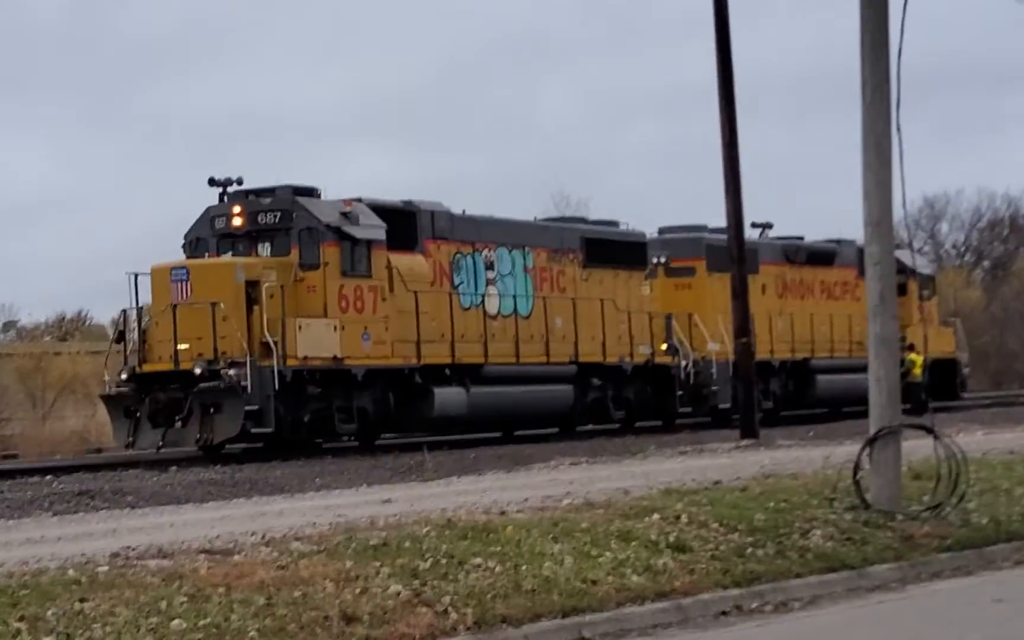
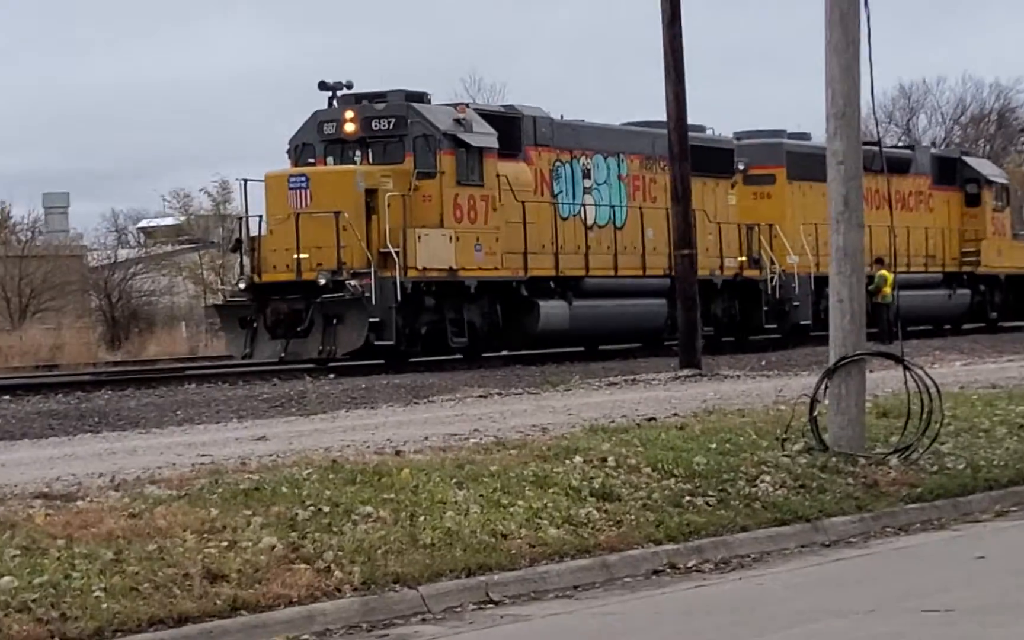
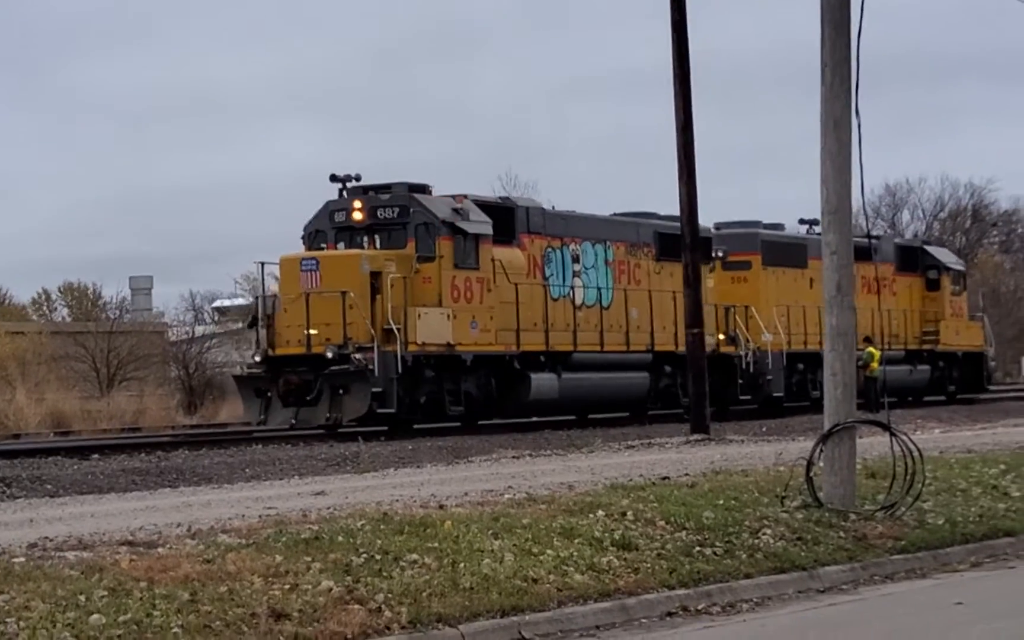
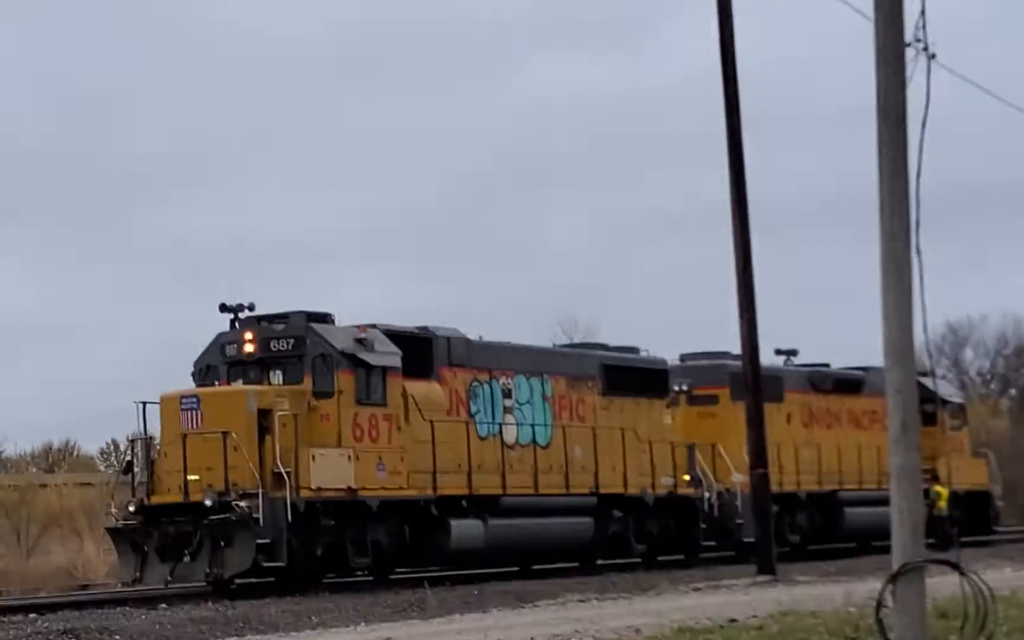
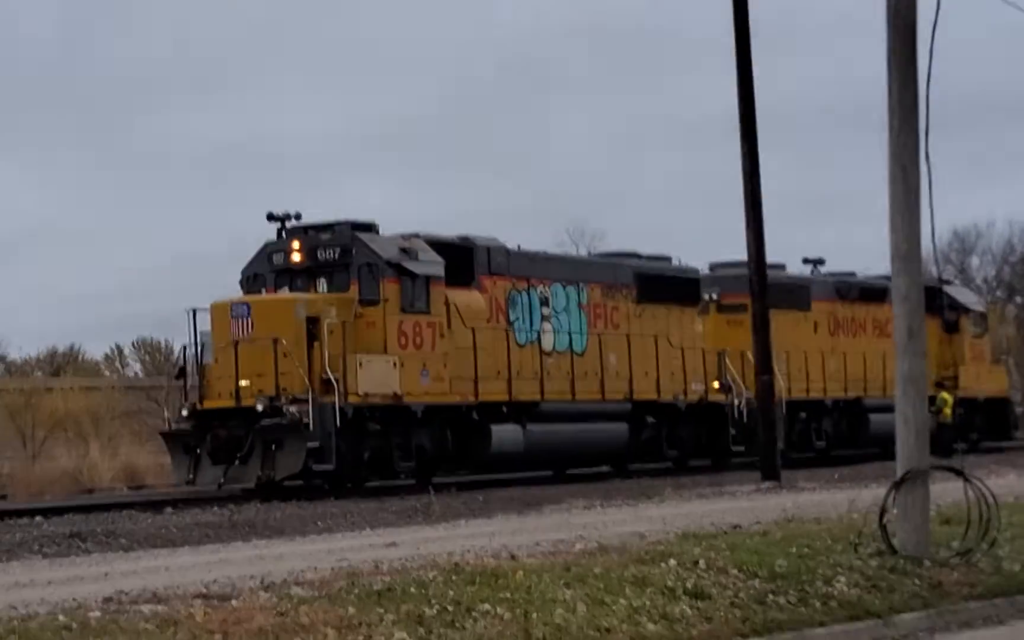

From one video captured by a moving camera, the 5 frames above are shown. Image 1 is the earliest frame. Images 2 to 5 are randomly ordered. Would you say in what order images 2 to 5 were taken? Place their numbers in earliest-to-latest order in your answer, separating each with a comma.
4, 5, 3, 2
